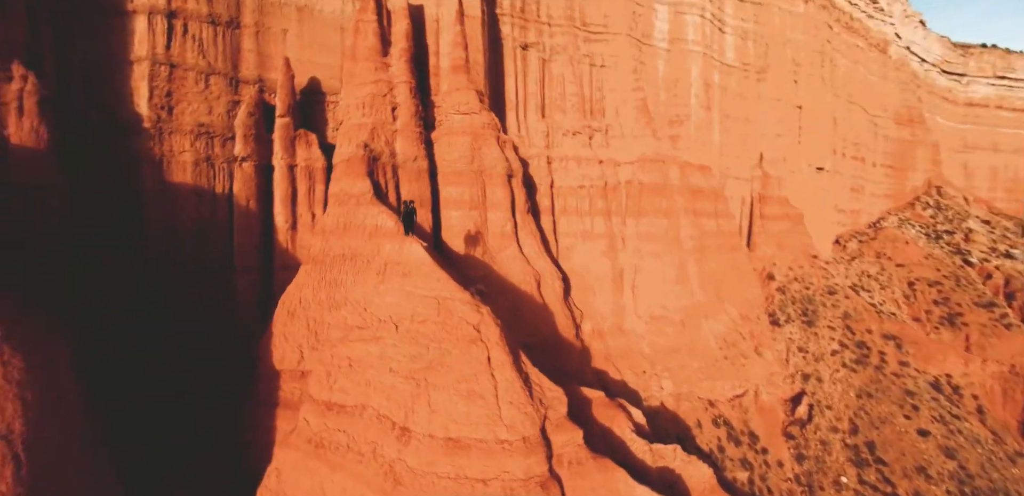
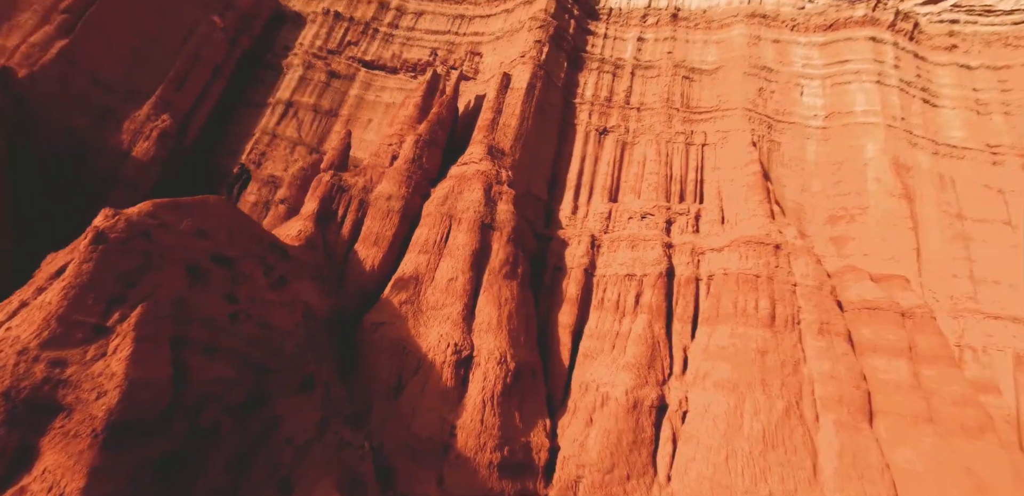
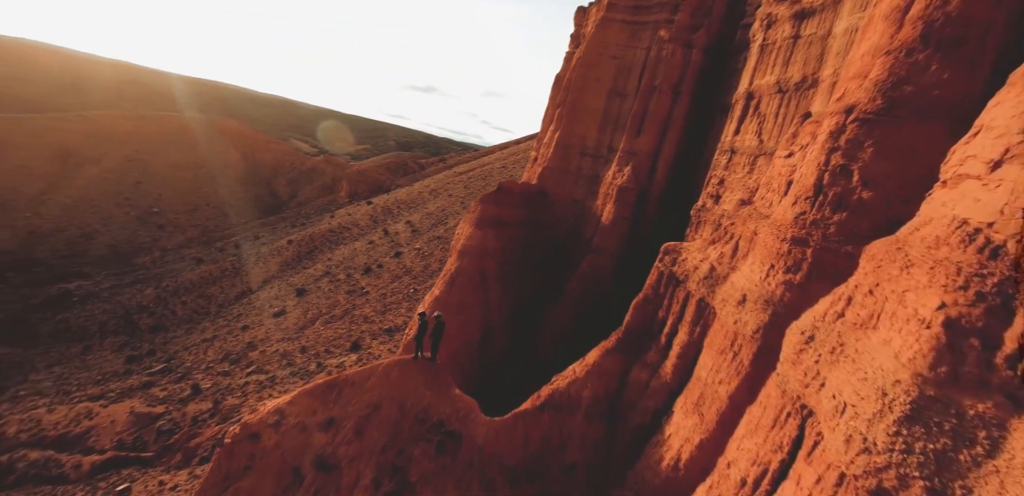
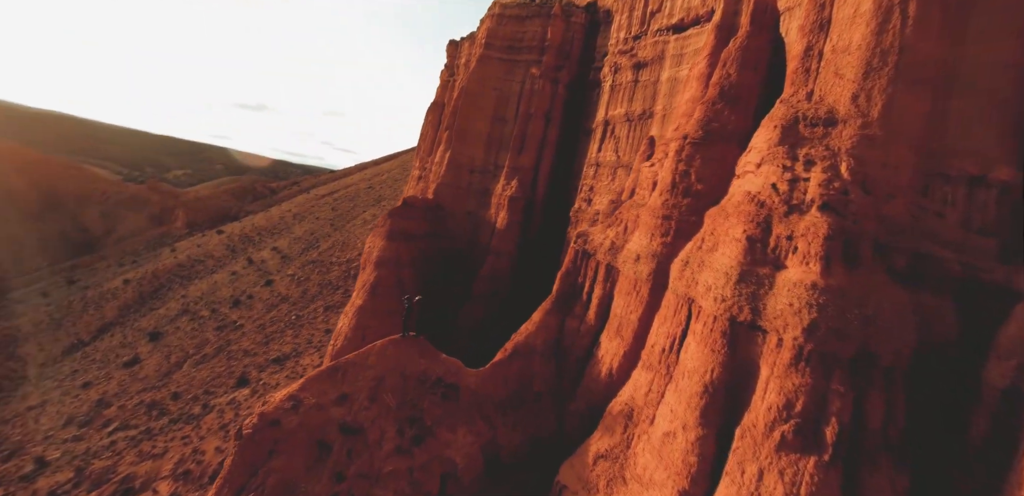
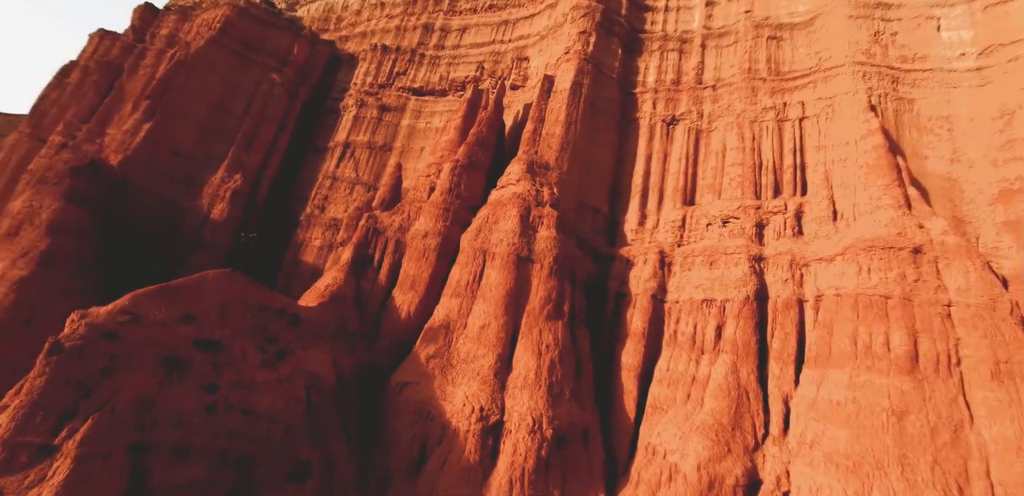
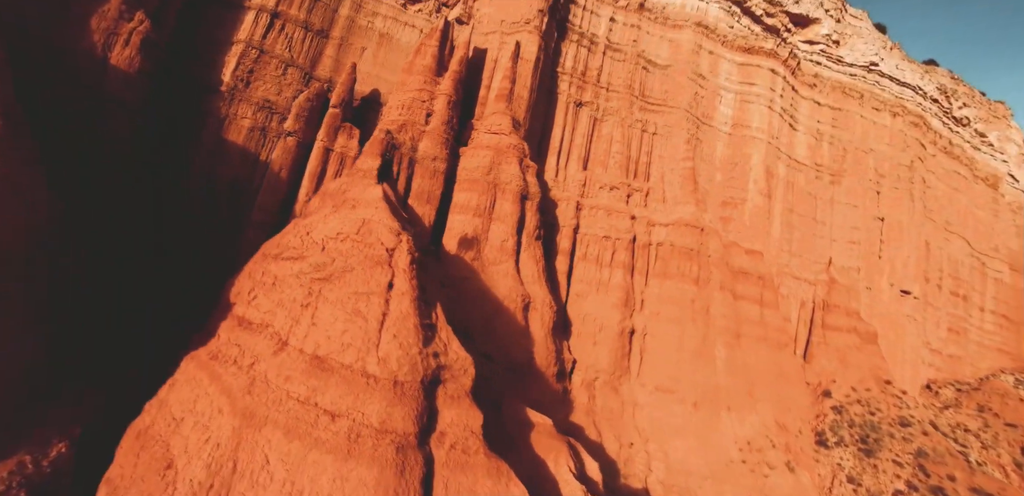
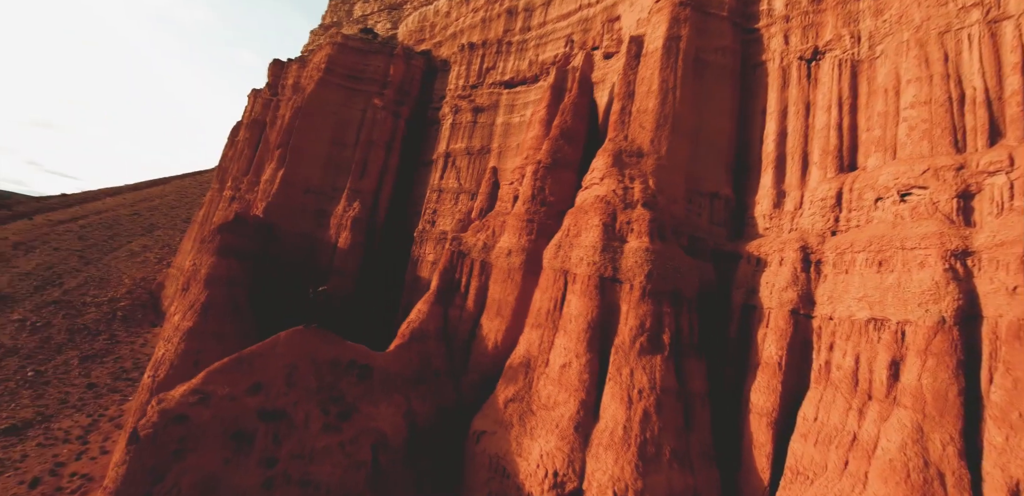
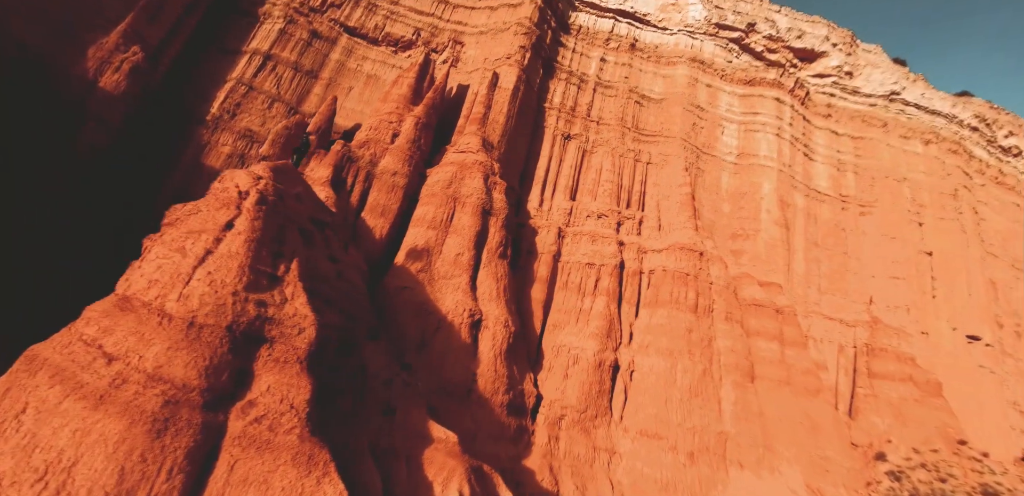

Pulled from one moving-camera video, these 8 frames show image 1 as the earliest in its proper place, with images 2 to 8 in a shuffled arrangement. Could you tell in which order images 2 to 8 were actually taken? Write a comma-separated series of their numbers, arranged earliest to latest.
6, 8, 2, 5, 7, 4, 3
